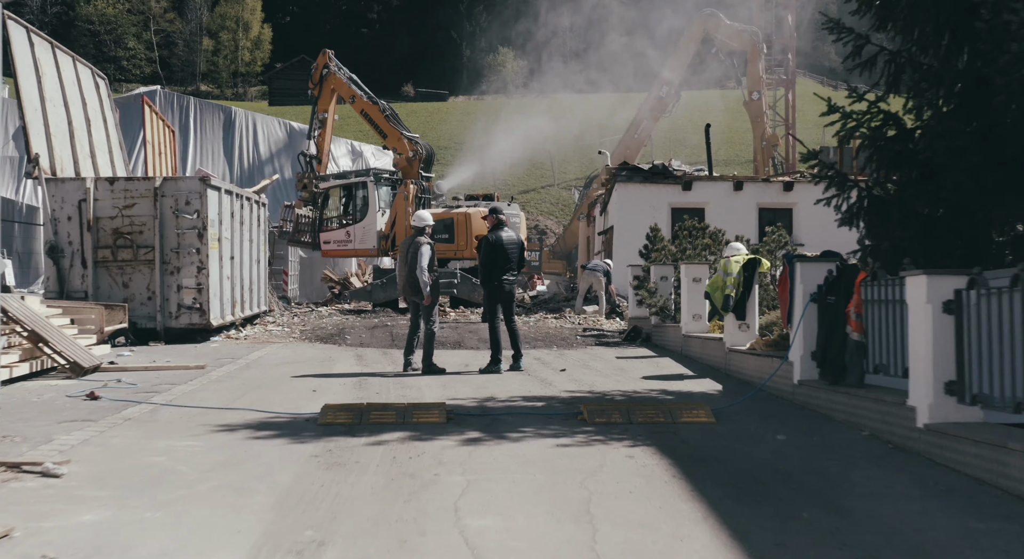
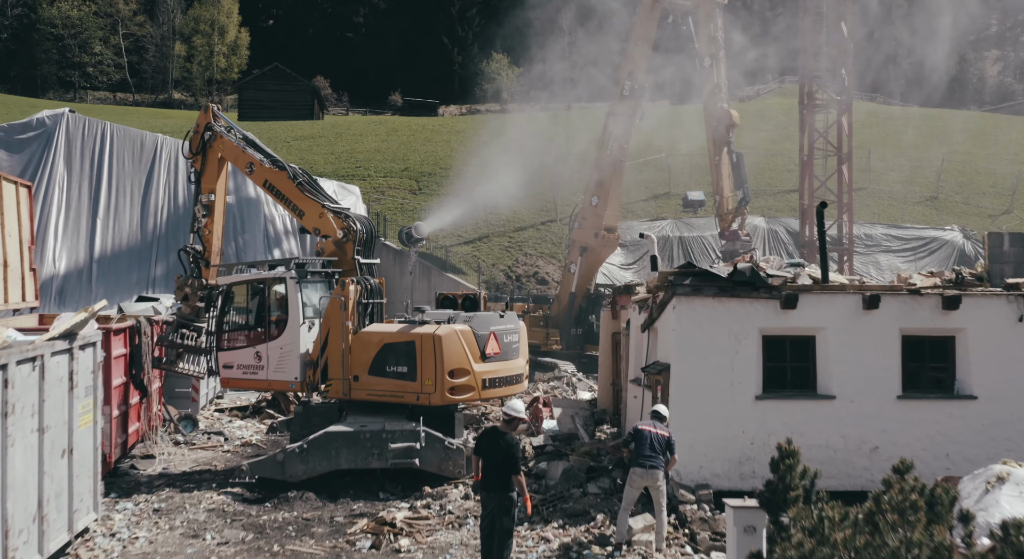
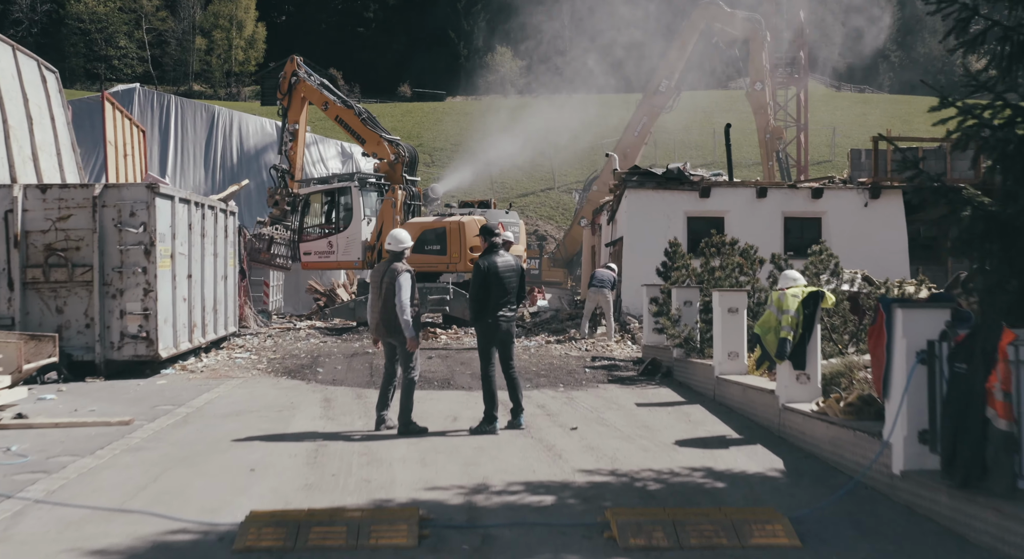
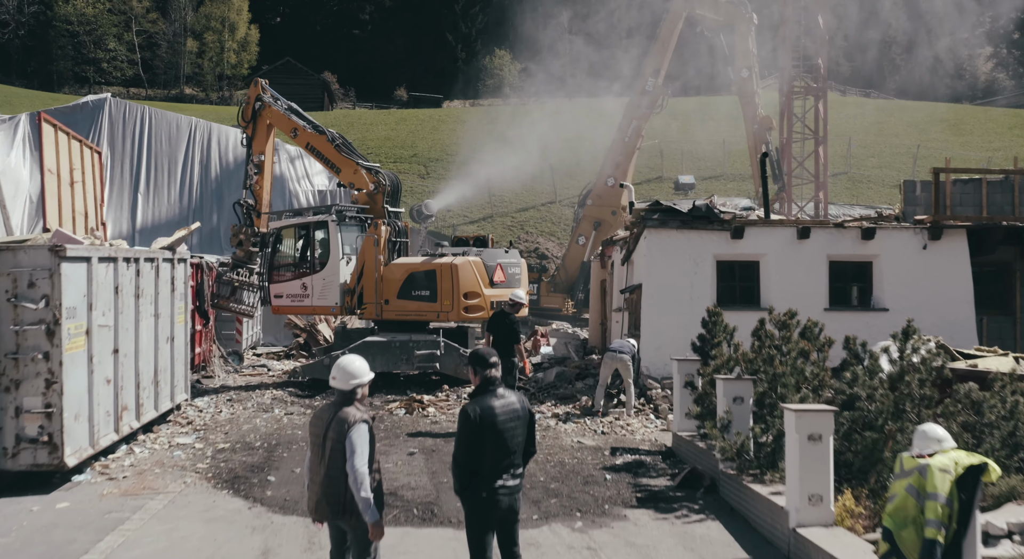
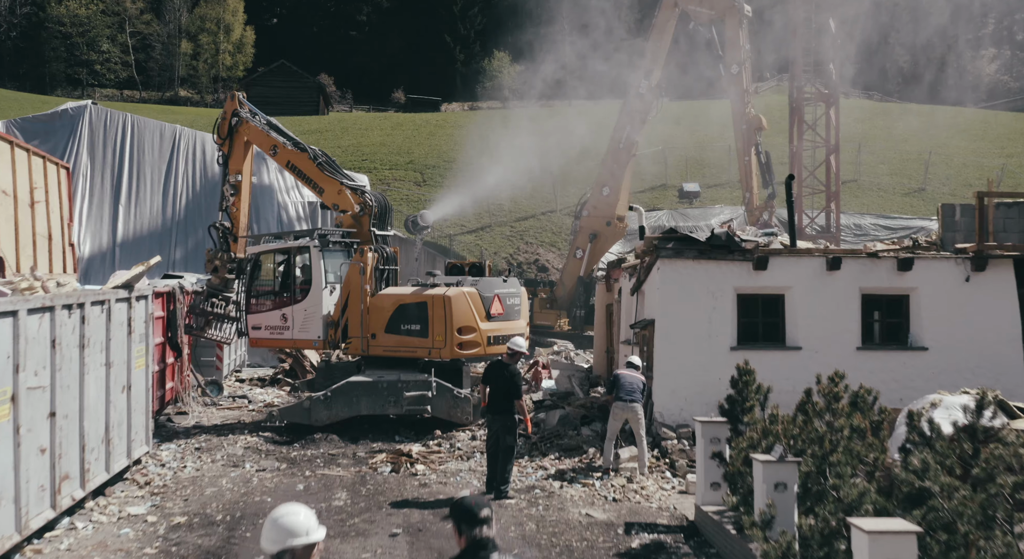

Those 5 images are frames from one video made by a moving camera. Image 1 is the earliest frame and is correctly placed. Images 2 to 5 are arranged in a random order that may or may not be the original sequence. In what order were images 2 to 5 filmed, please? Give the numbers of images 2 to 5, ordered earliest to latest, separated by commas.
3, 4, 5, 2
